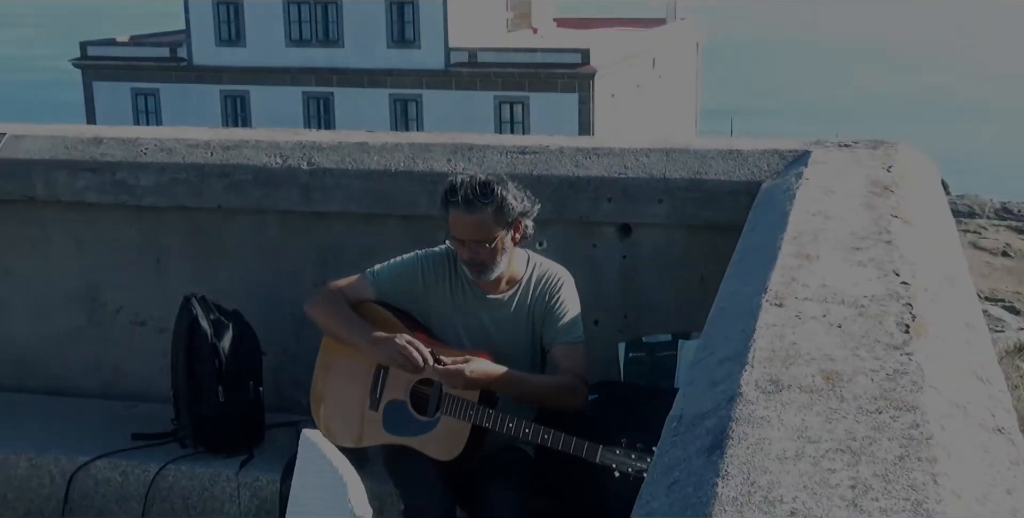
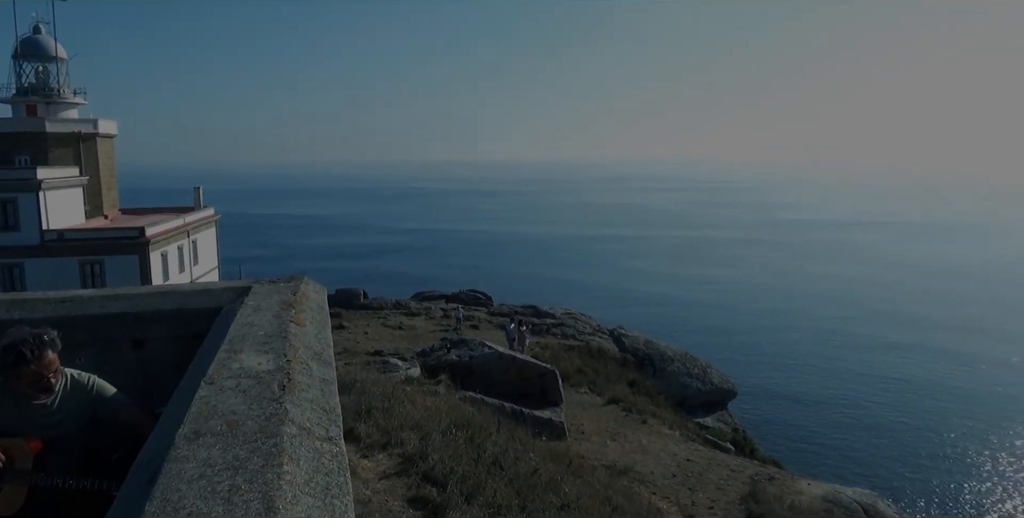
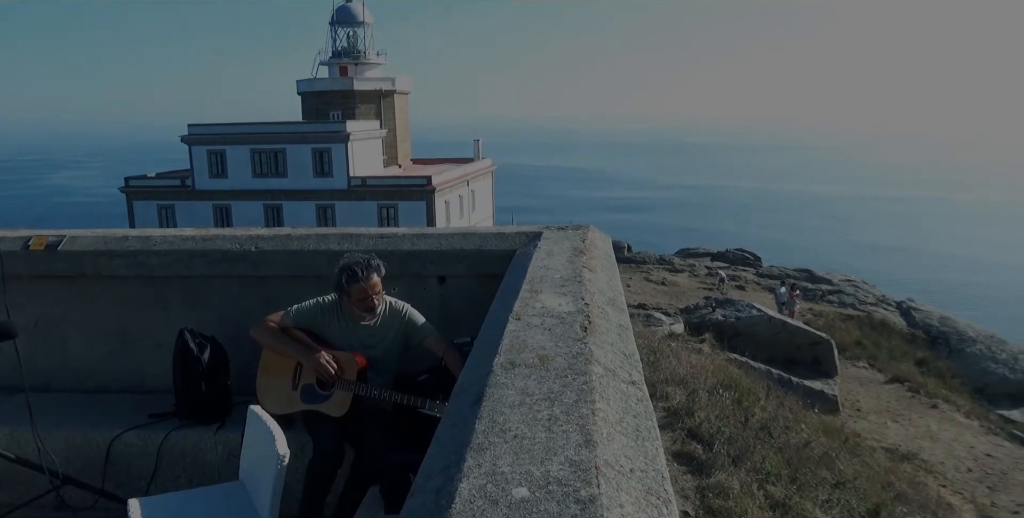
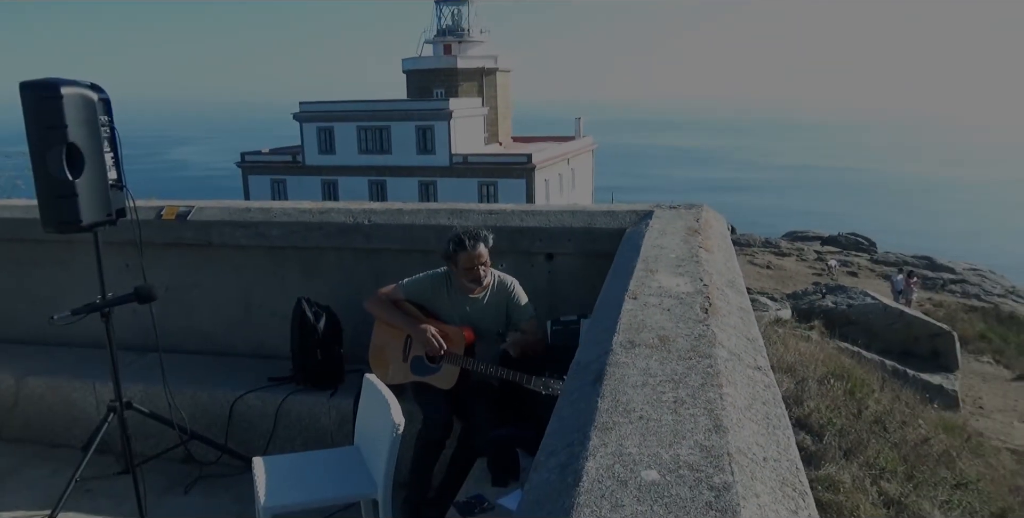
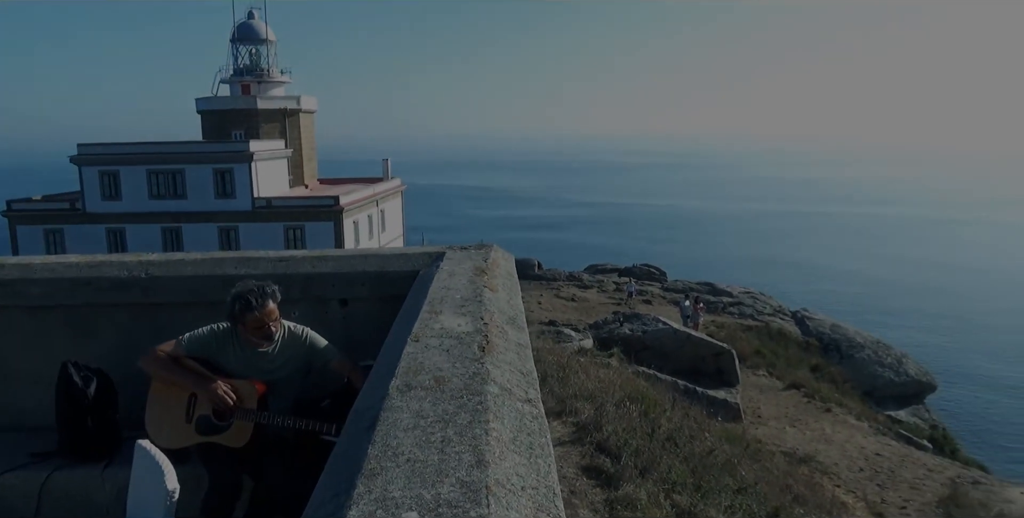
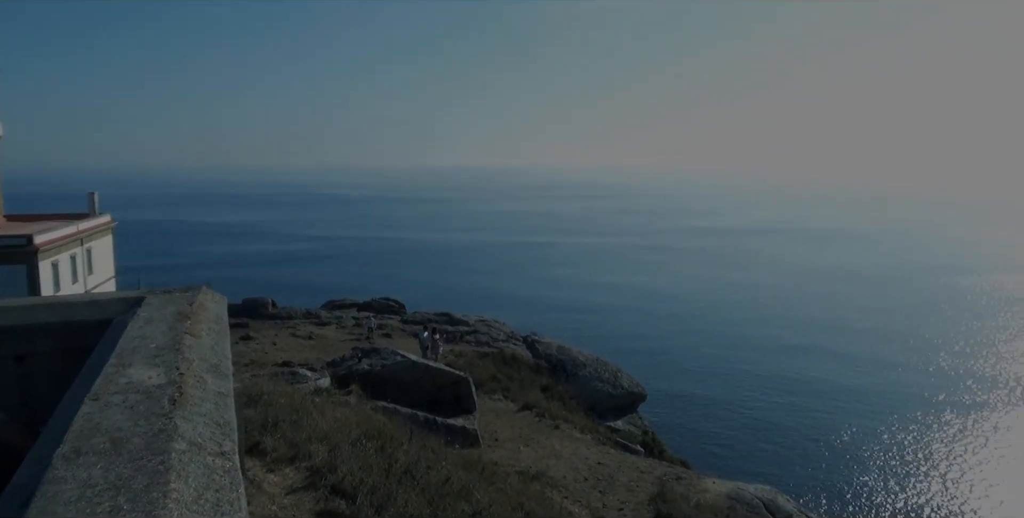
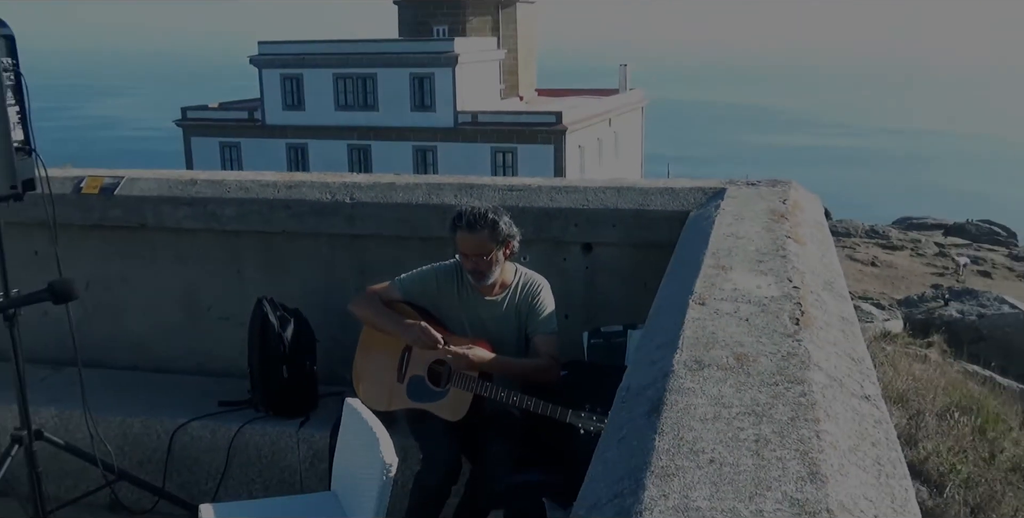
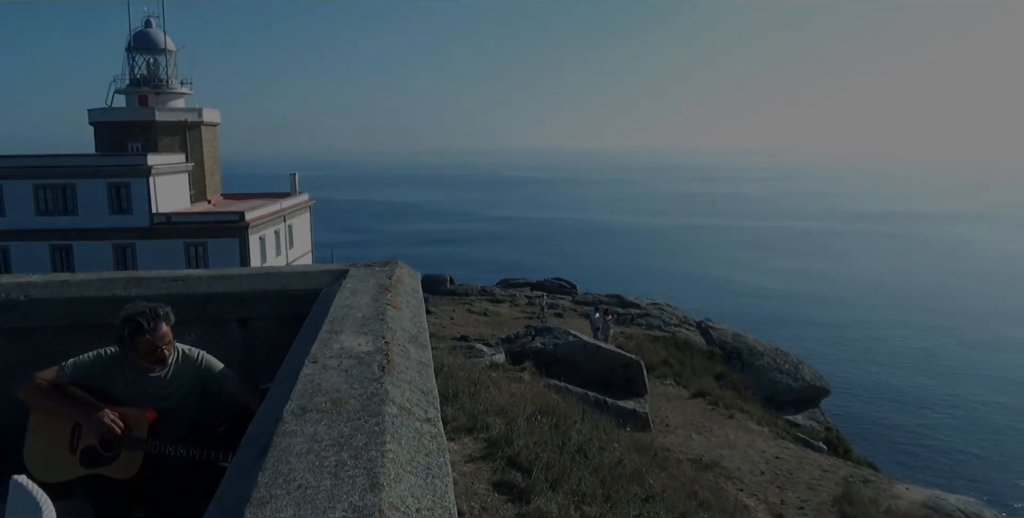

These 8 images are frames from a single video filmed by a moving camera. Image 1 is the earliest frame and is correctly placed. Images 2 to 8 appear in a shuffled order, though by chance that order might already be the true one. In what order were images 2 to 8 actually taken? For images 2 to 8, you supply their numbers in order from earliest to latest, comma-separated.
7, 4, 3, 5, 8, 2, 6
